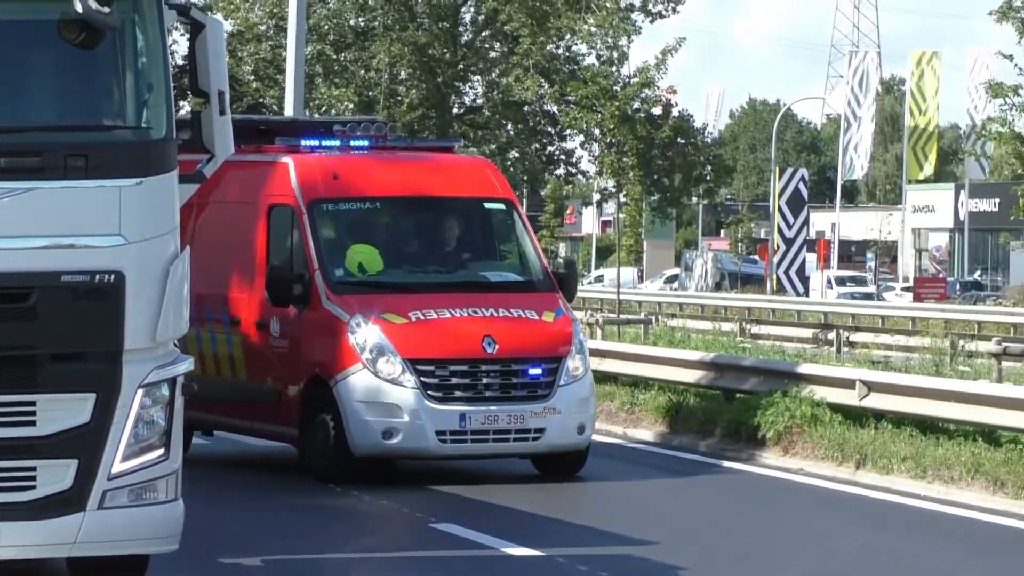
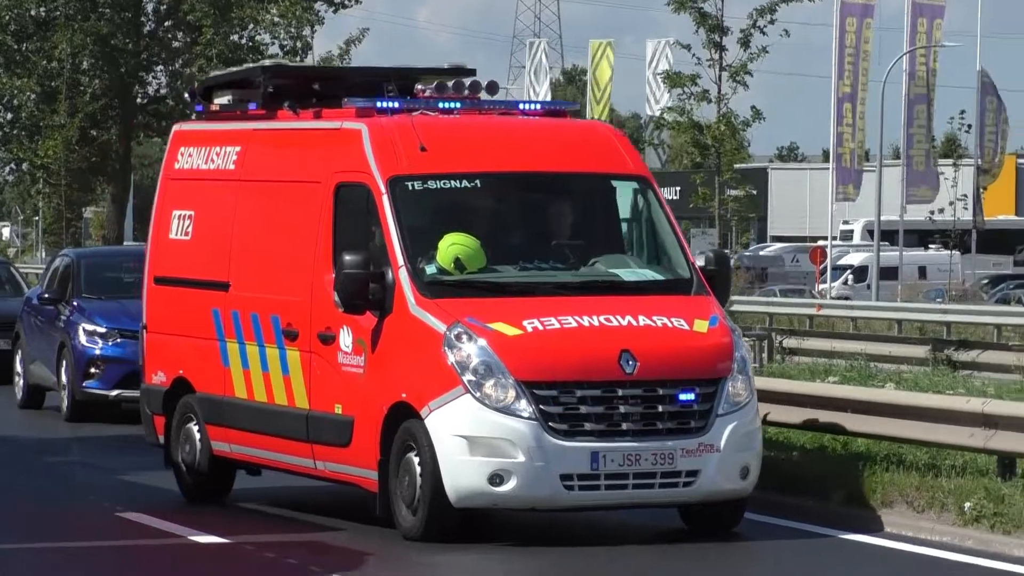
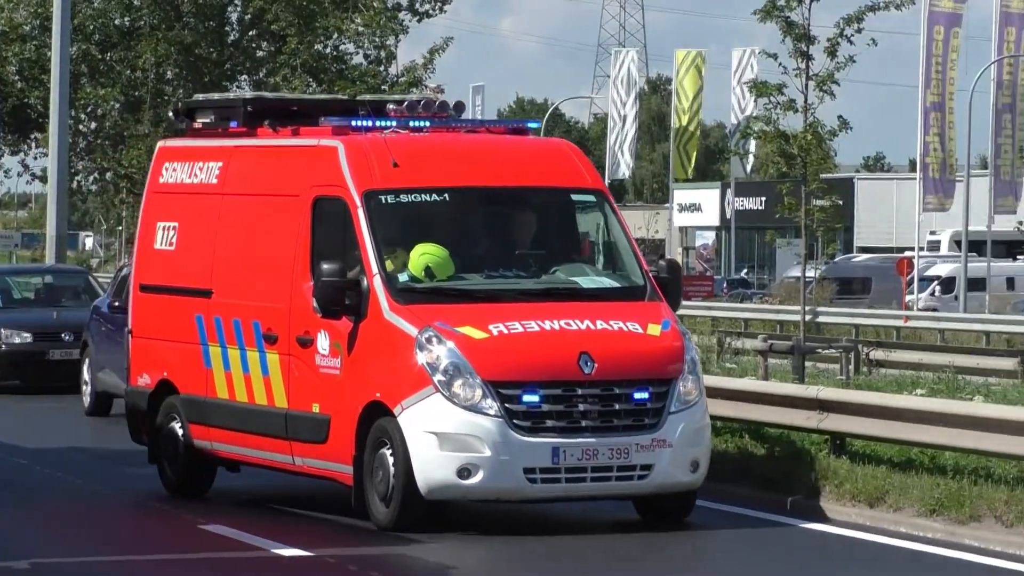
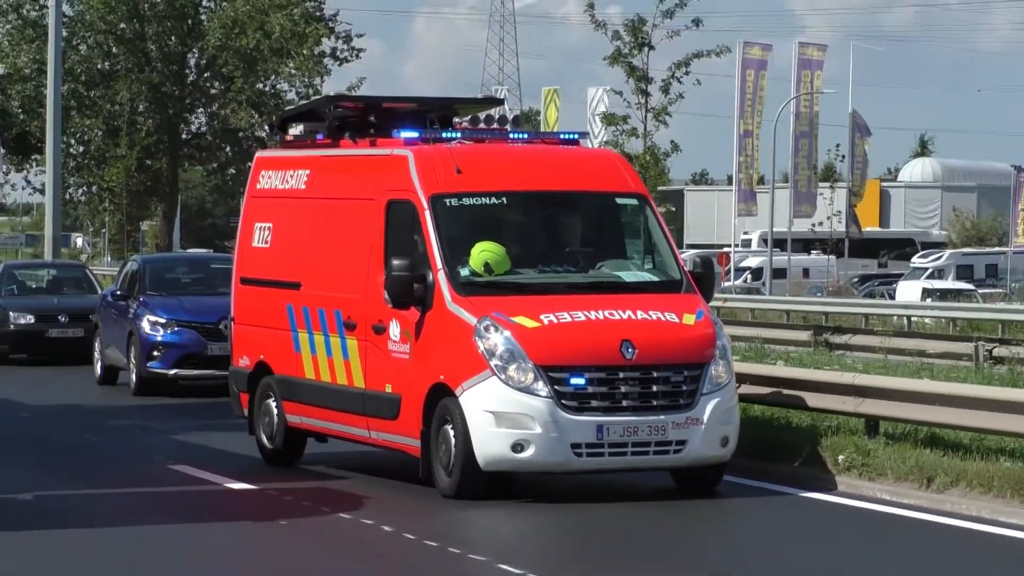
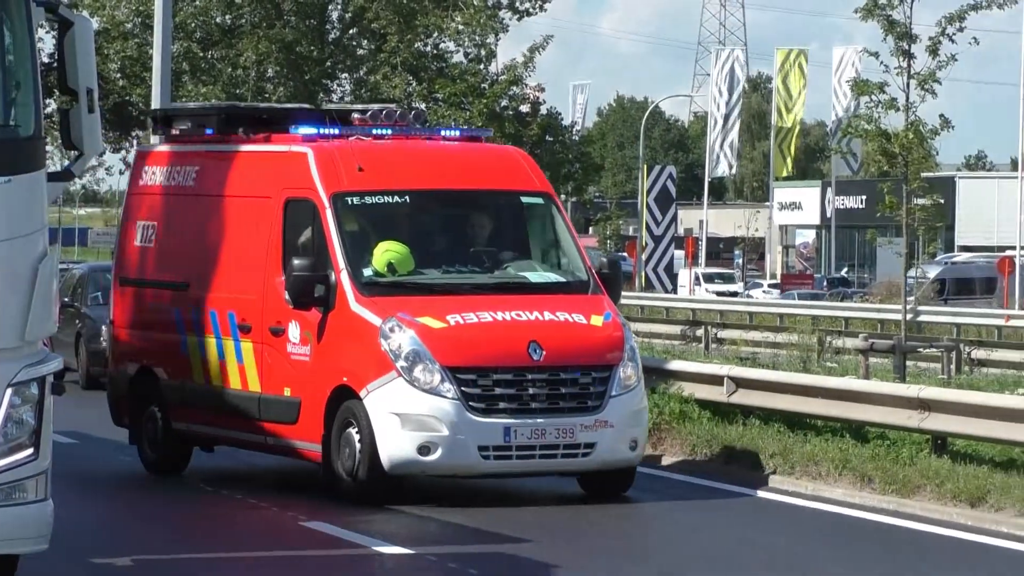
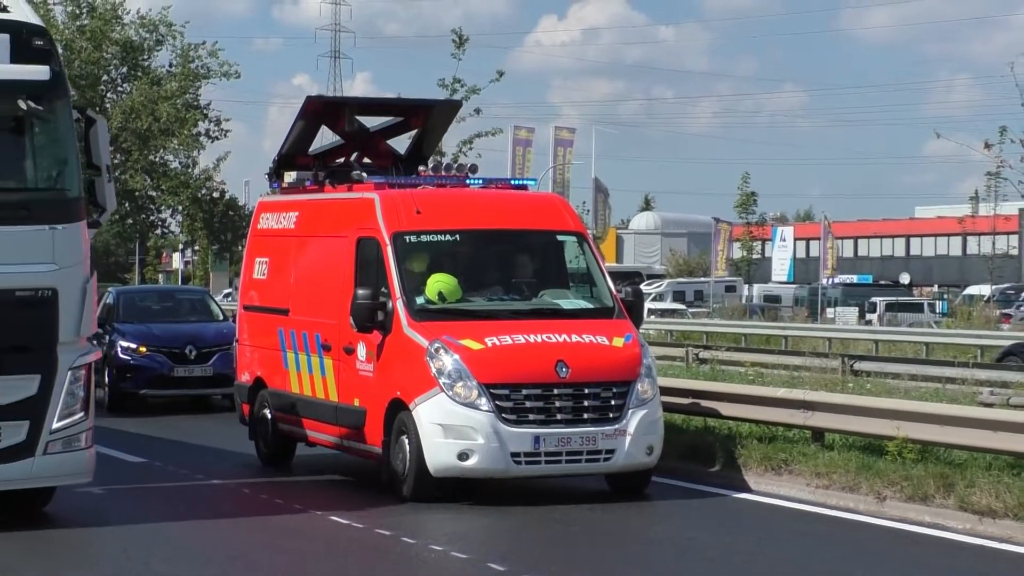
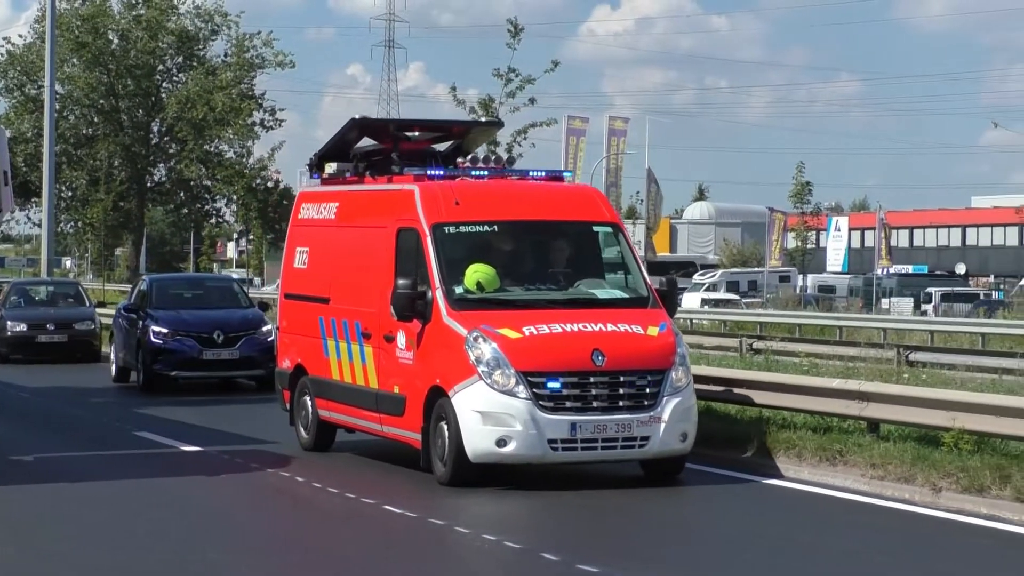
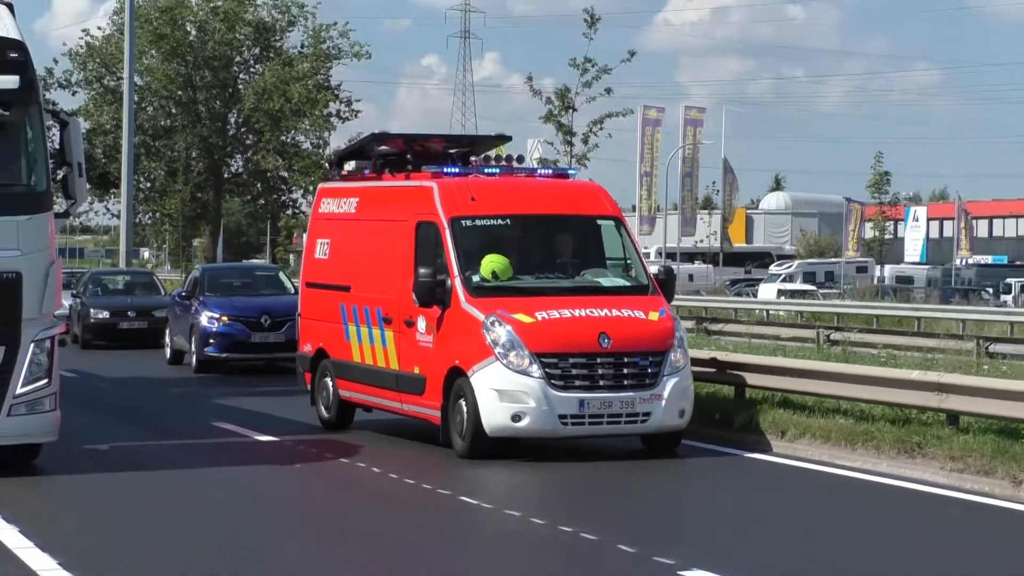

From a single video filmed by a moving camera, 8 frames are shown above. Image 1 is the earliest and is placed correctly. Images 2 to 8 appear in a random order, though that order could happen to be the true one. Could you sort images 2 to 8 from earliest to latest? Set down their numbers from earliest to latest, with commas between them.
5, 3, 2, 4, 8, 7, 6
